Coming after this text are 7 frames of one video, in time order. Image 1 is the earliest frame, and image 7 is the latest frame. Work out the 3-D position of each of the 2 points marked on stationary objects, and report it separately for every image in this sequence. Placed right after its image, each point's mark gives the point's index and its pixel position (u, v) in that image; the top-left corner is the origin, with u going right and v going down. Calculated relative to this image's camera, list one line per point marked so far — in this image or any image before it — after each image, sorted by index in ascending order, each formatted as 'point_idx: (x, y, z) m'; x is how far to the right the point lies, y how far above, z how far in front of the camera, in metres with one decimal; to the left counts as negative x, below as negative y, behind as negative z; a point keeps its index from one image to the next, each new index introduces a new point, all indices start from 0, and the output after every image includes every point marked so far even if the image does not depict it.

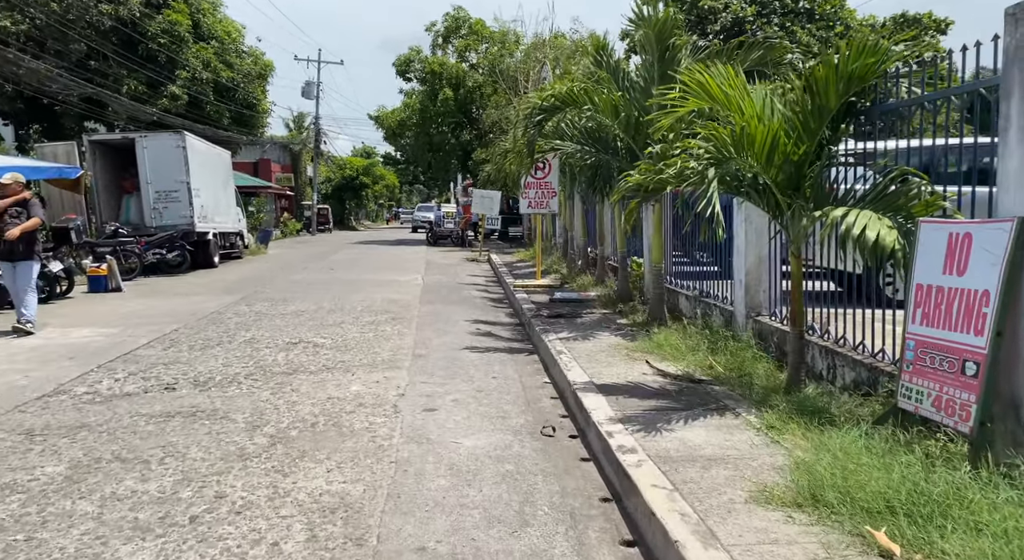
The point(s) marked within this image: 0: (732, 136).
0: (+1.6, +1.0, +5.8) m
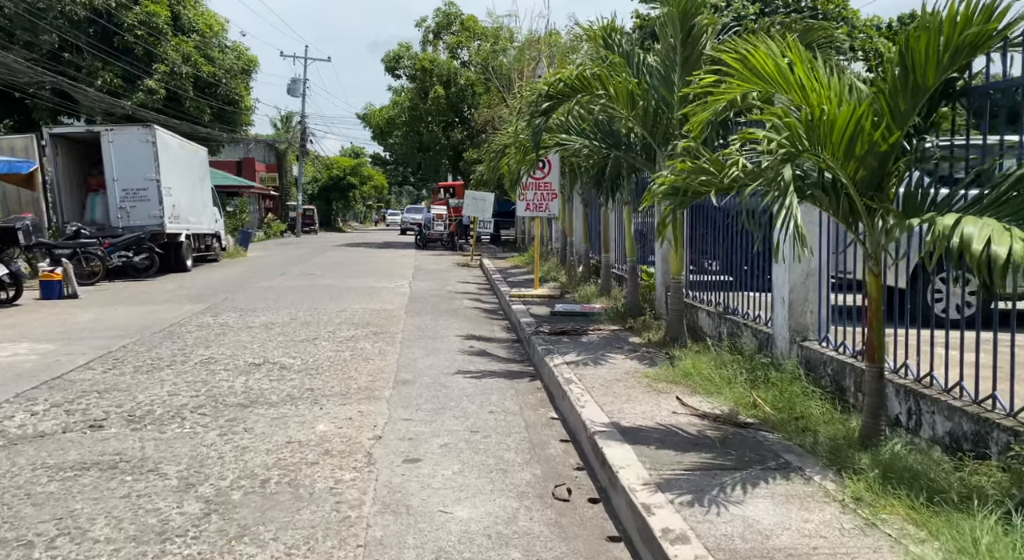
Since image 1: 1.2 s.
0: (+1.6, +0.9, +4.5) m
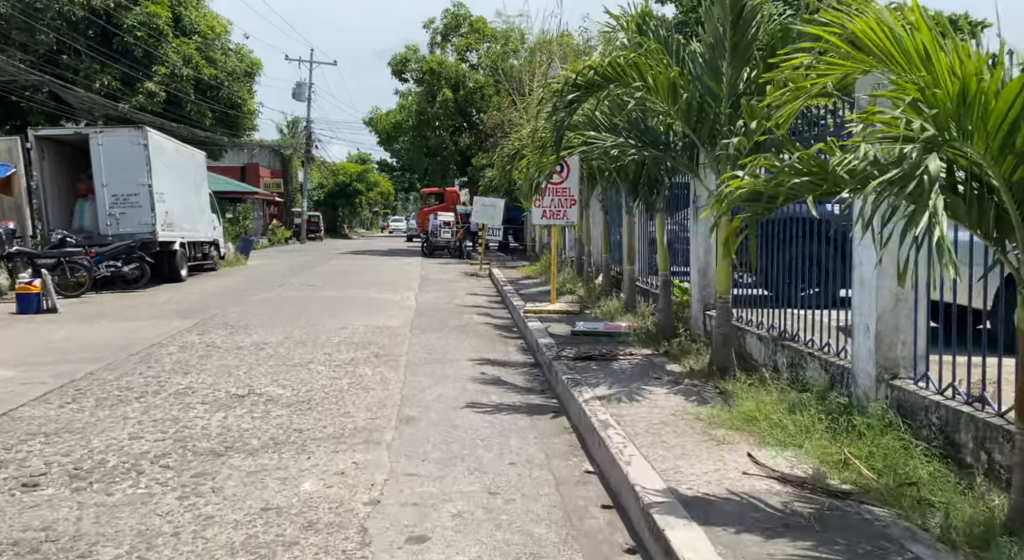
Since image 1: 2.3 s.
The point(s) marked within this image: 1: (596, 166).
0: (+1.8, +0.7, +3.4) m
1: (+1.3, +1.7, +12.0) m
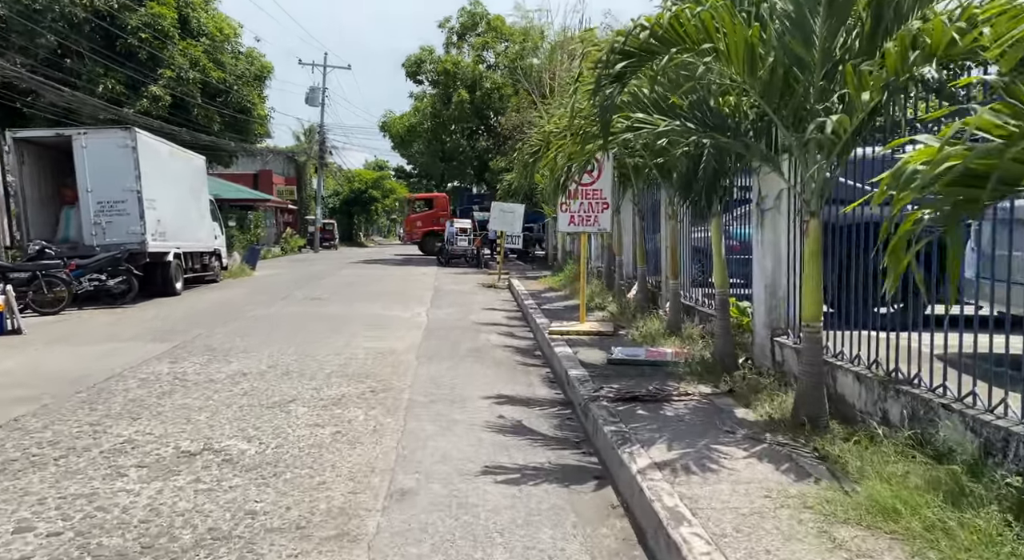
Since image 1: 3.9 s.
0: (+1.9, +0.6, +1.6) m
1: (+1.5, +1.5, +10.3) m
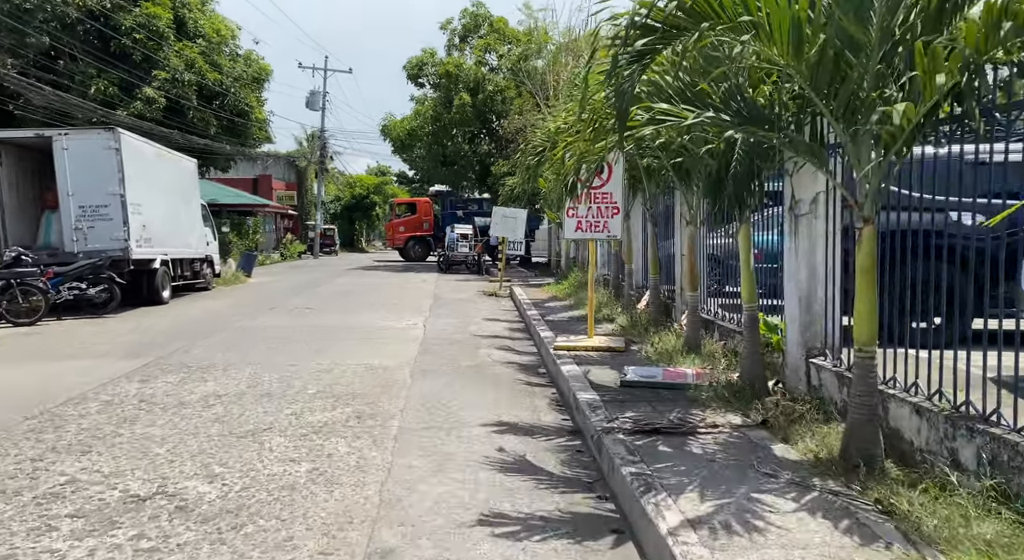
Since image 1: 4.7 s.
0: (+1.9, +0.5, +0.8) m
1: (+1.6, +1.4, +9.5) m
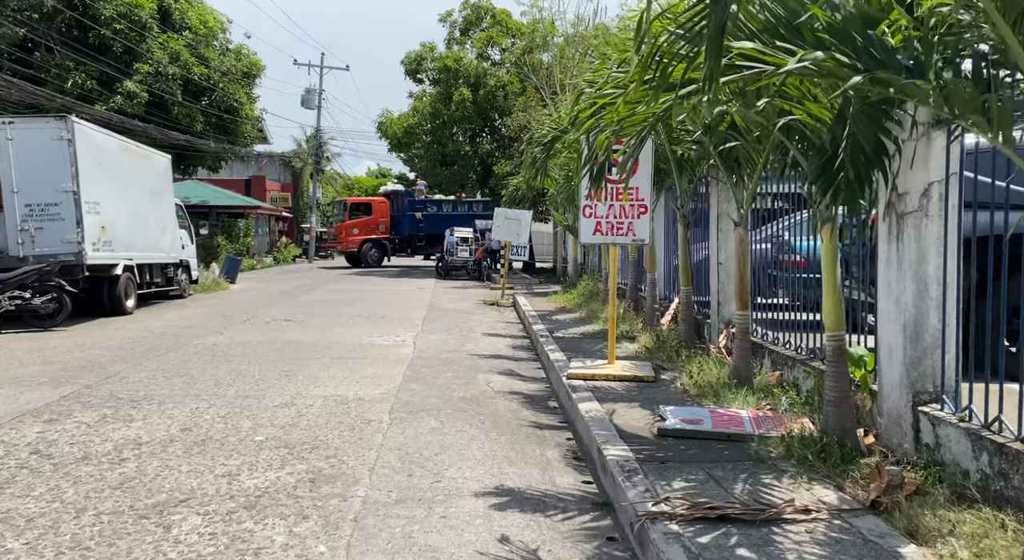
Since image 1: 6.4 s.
0: (+1.9, +0.4, -1.0) m
1: (+1.6, +1.3, +7.7) m
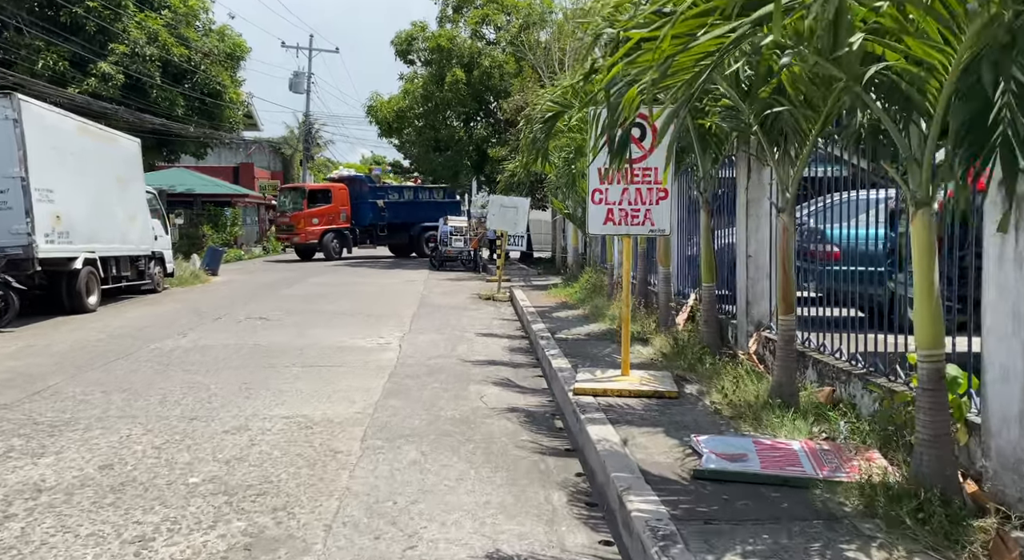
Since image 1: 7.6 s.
0: (+1.9, +0.3, -2.3) m
1: (+1.6, +1.3, +6.4) m
